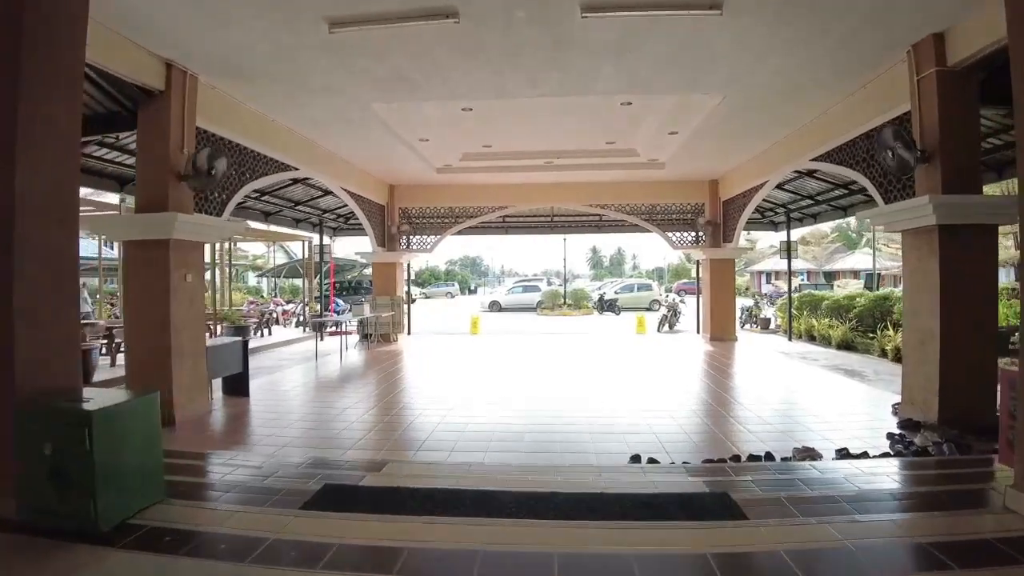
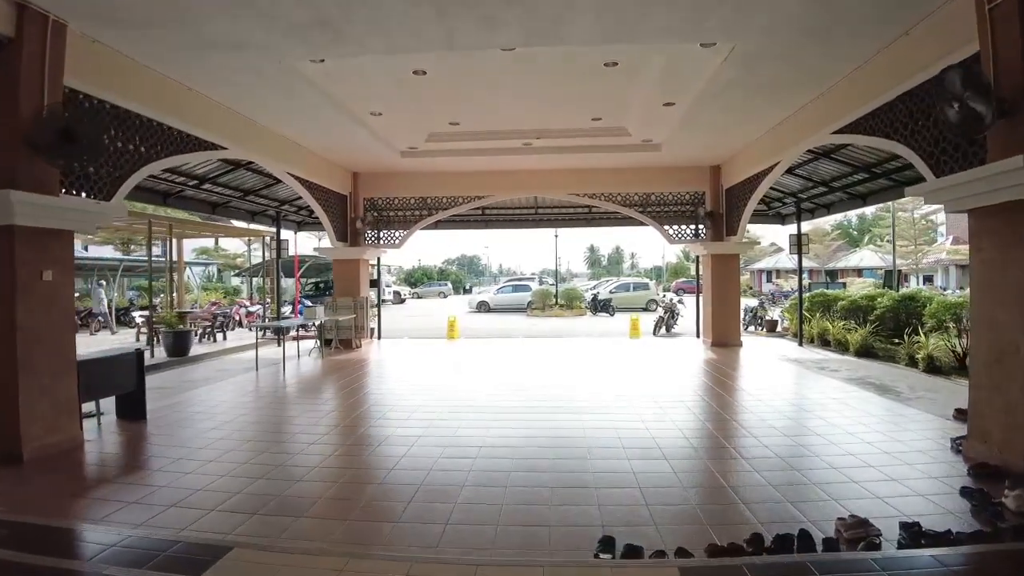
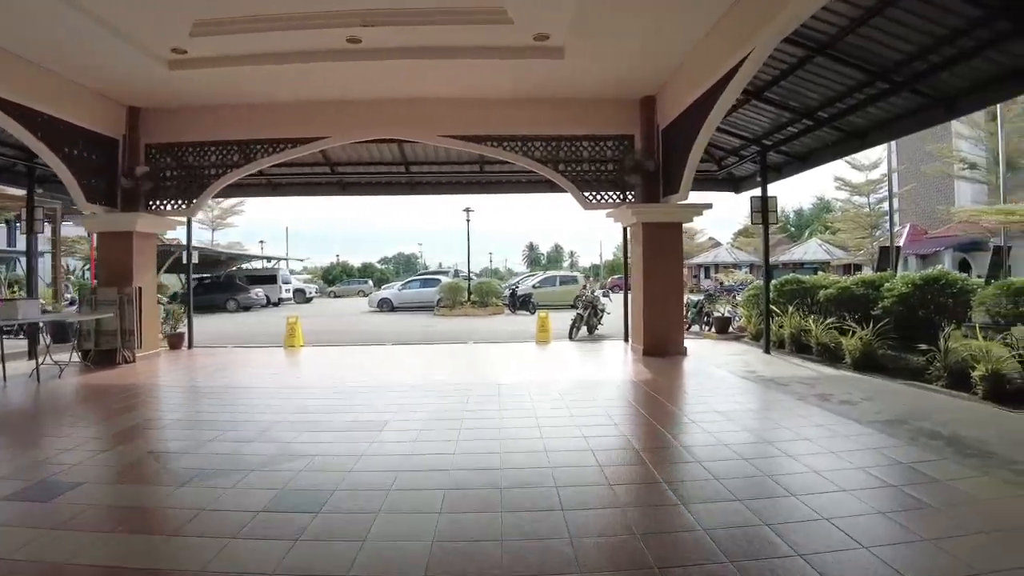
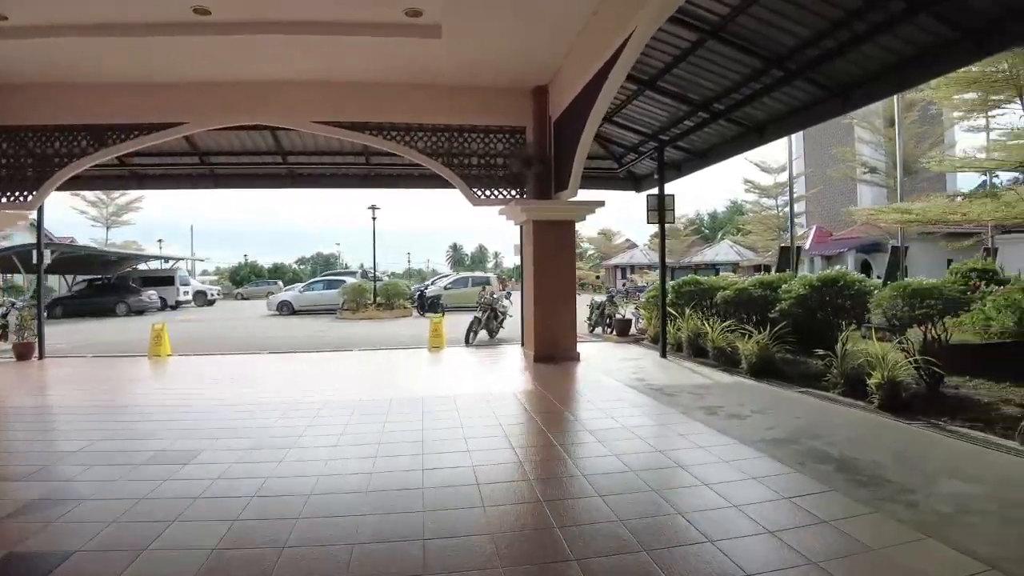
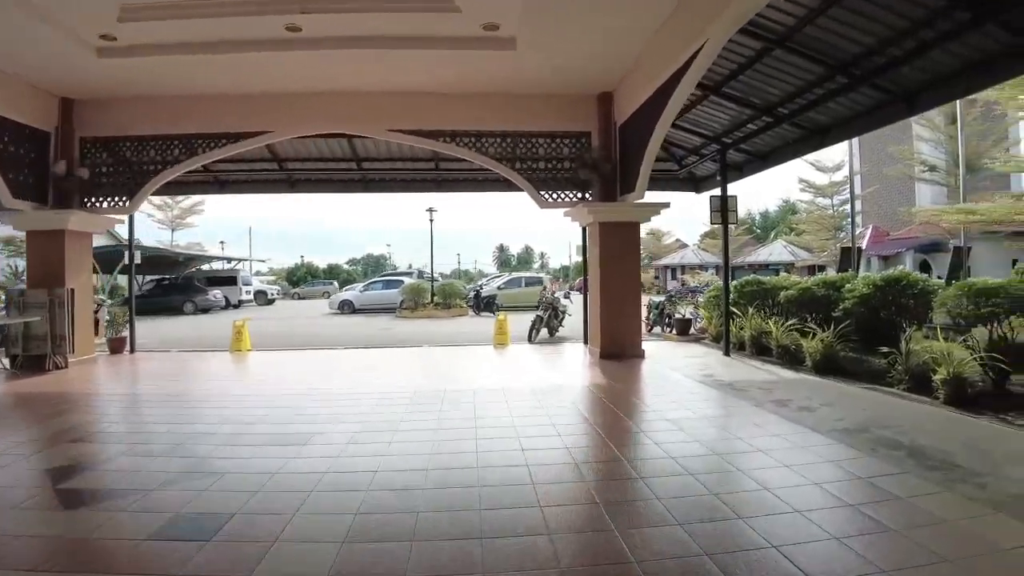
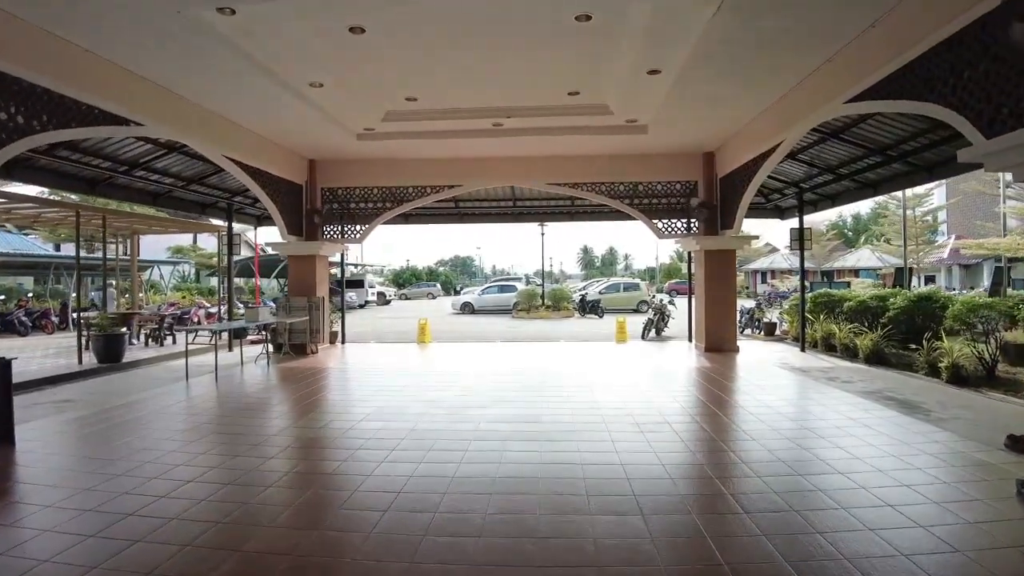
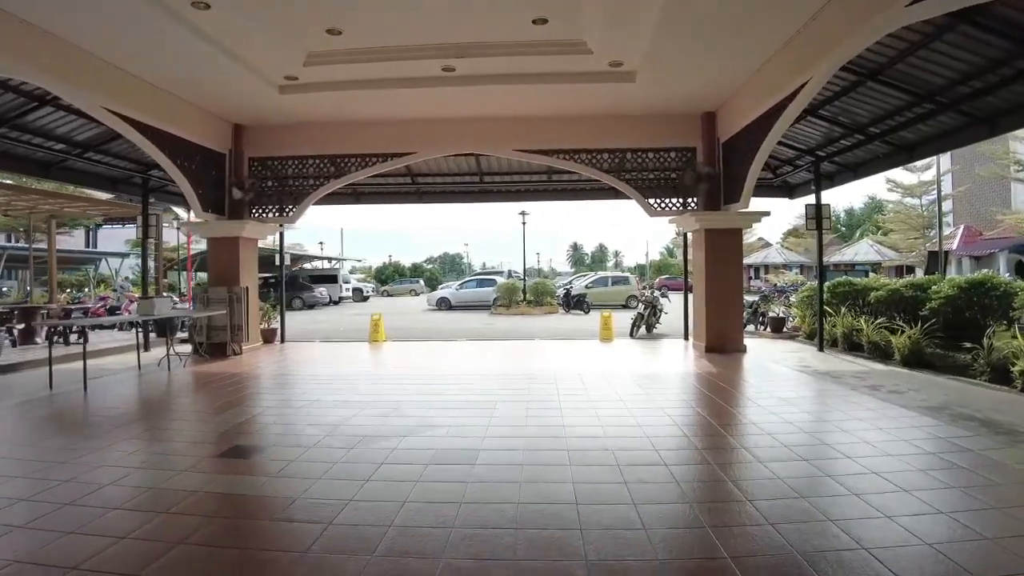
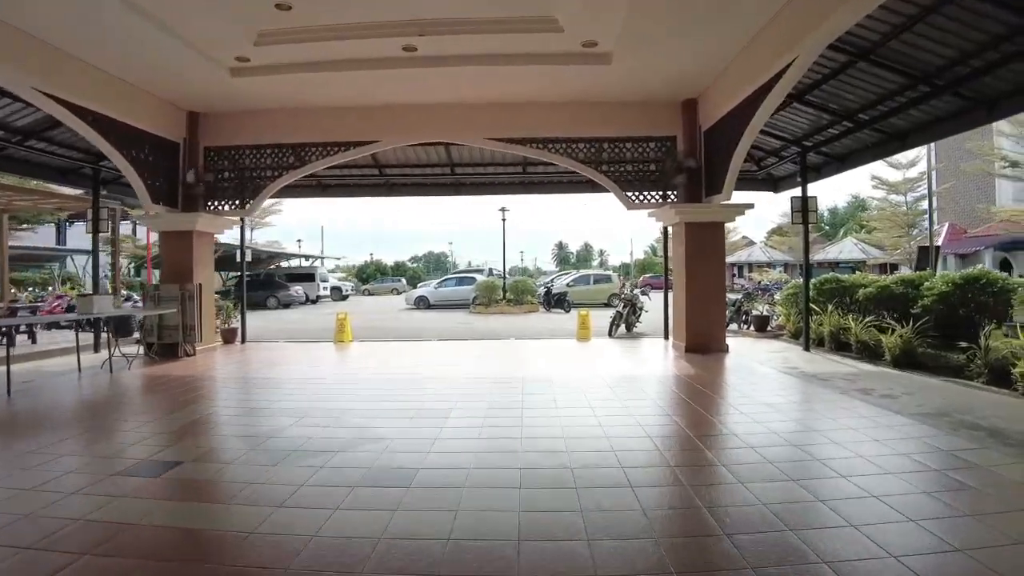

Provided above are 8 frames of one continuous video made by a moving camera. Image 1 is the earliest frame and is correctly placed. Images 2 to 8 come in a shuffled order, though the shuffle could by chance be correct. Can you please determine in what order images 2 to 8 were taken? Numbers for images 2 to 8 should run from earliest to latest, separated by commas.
2, 6, 7, 8, 3, 5, 4
